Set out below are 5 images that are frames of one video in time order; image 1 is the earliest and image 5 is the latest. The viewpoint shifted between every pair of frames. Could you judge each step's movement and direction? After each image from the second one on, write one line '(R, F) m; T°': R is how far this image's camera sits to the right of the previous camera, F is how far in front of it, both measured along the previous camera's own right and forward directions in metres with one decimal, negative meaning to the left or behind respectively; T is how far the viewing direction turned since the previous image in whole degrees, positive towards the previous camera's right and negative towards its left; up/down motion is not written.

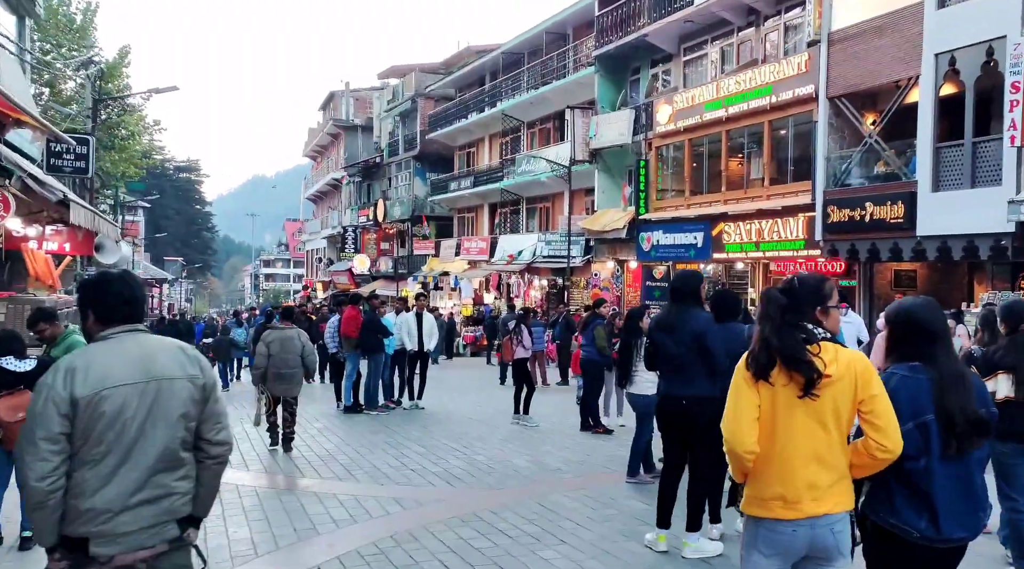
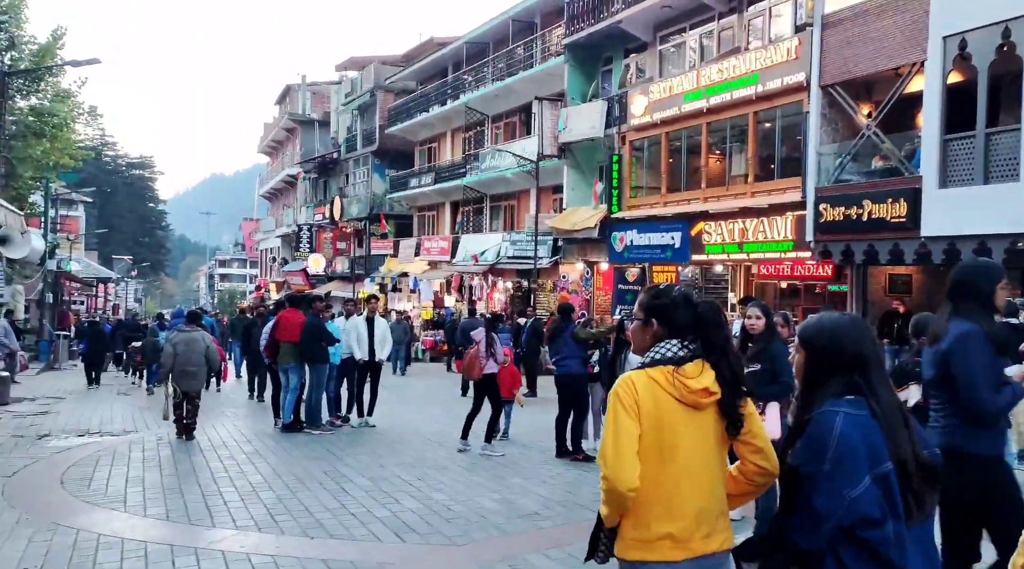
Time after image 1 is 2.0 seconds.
(-0.1, +1.8) m; +2°
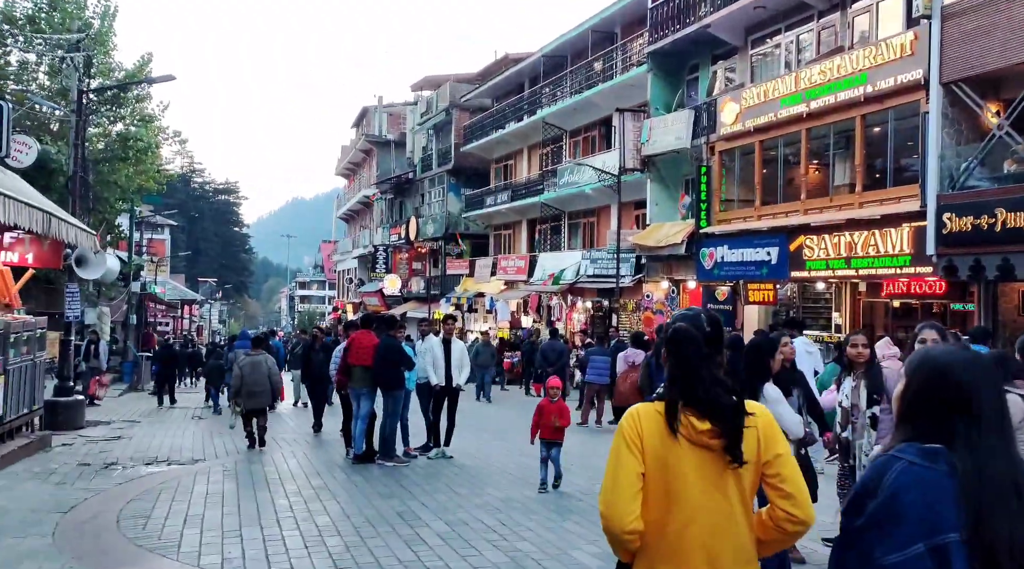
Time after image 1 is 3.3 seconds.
(-0.2, +1.1) m; -5°
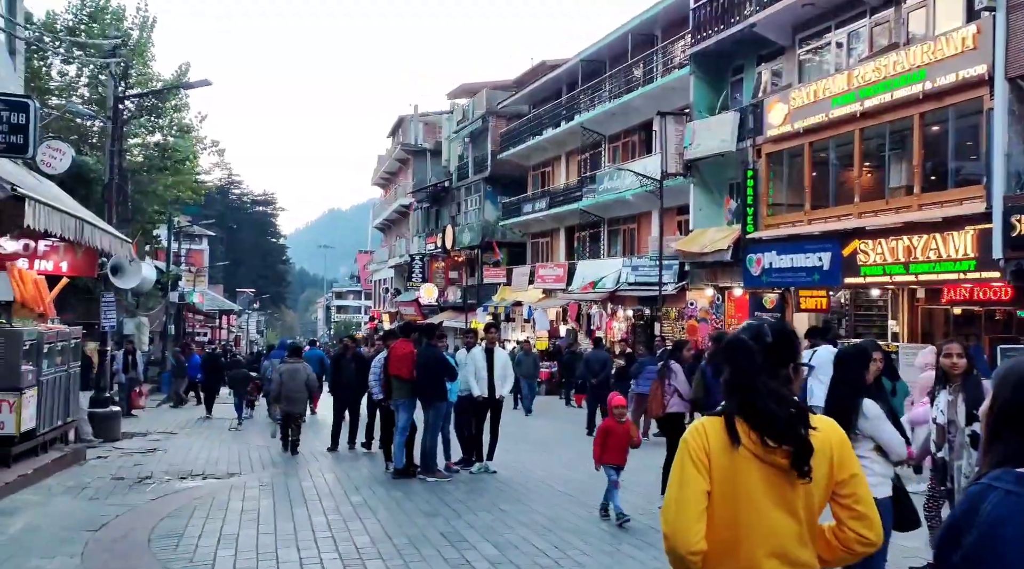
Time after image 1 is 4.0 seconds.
(-0.1, +0.5) m; -2°
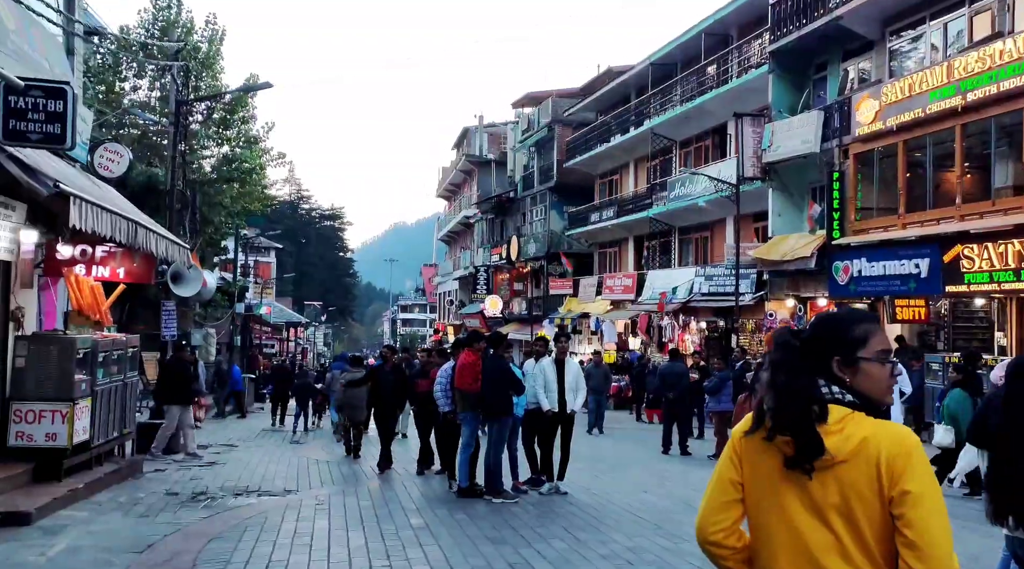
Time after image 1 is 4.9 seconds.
(-0.1, +0.9) m; -4°
